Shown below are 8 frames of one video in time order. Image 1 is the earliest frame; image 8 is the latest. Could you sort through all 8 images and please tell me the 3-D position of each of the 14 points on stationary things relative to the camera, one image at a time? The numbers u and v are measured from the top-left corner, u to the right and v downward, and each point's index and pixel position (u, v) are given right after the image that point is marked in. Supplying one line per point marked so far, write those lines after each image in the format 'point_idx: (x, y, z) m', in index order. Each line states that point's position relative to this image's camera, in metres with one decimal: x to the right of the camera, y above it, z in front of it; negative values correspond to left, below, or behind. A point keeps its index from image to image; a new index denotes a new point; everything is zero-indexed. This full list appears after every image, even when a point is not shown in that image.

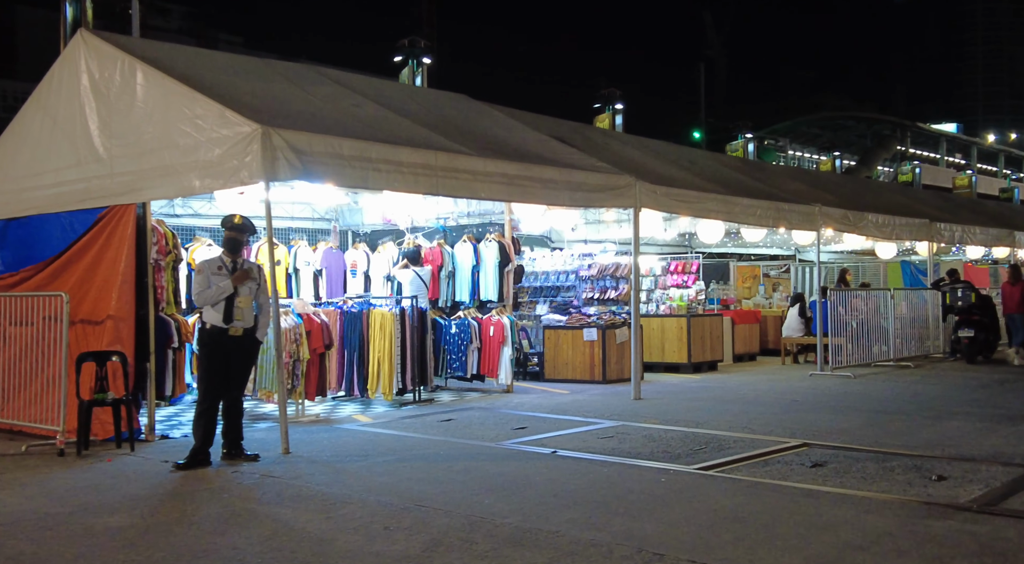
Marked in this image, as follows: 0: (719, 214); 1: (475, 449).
0: (+2.8, +0.9, +13.5) m
1: (-0.3, -1.4, +8.4) m
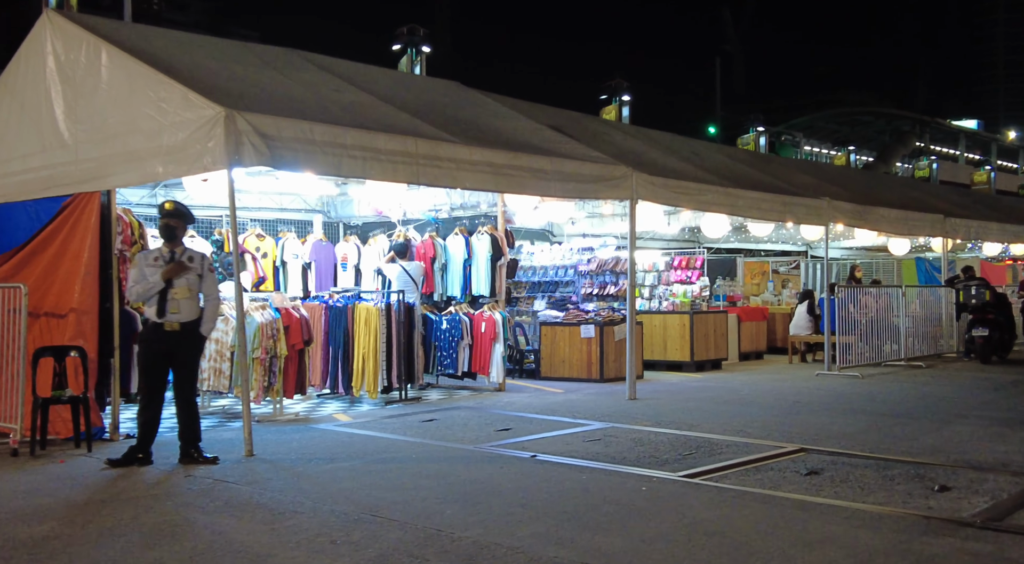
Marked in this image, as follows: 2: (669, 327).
0: (+2.7, +1.0, +13.0) m
1: (-0.5, -1.4, +7.9) m
2: (+2.5, -0.7, +15.9) m
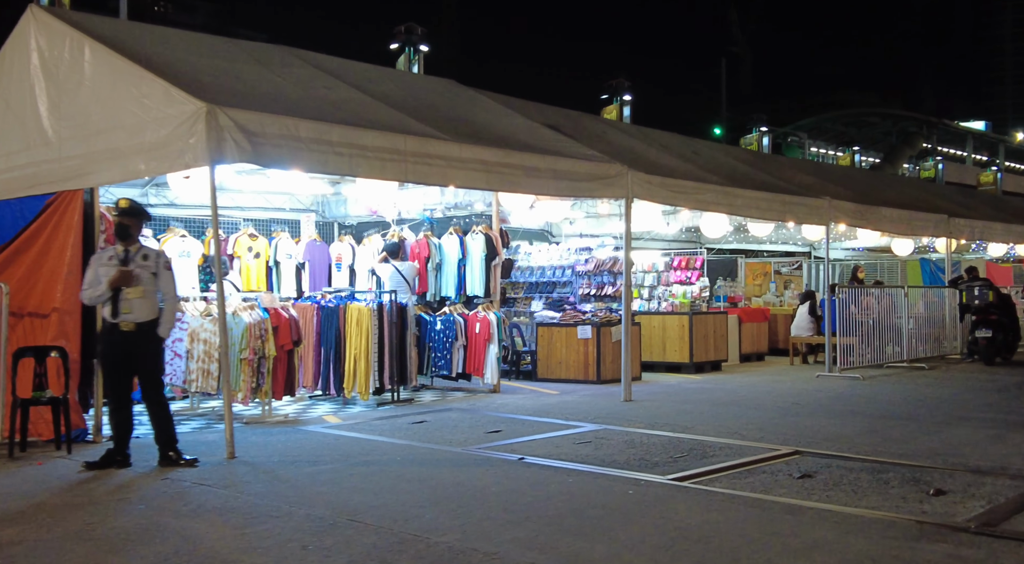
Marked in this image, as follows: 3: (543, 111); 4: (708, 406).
0: (+2.7, +1.0, +12.8) m
1: (-0.6, -1.3, +7.8) m
2: (+2.5, -0.7, +15.8) m
3: (+0.4, +2.4, +13.8) m
4: (+2.1, -1.4, +10.9) m
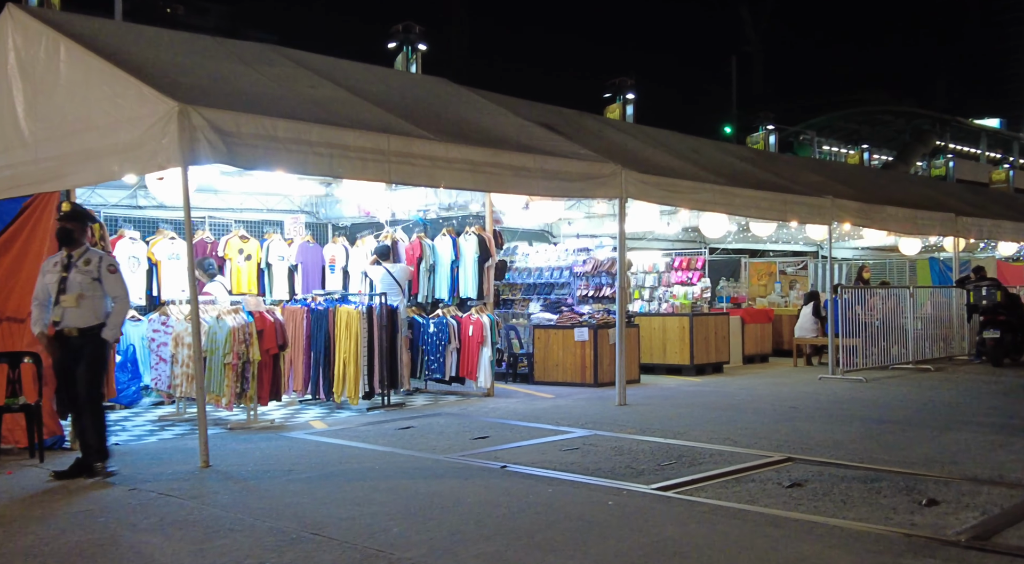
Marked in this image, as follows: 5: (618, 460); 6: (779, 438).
0: (+2.6, +1.0, +12.6) m
1: (-0.7, -1.4, +7.6) m
2: (+2.4, -0.7, +15.5) m
3: (+0.4, +2.3, +13.6) m
4: (+2.0, -1.4, +10.7) m
5: (+0.8, -1.4, +7.8) m
6: (+2.3, -1.4, +8.8) m
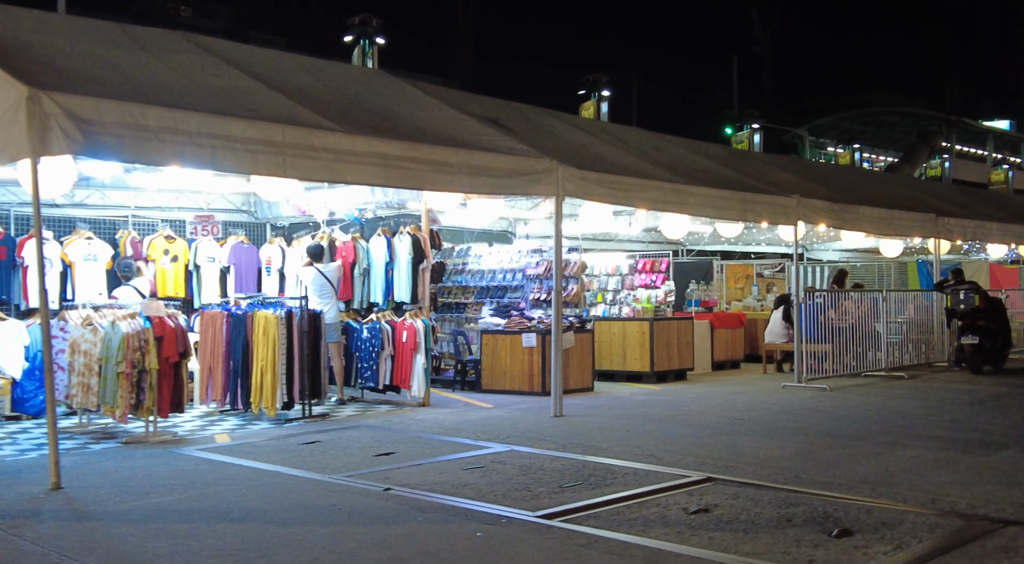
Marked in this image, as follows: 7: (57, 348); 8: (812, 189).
0: (+1.9, +0.9, +11.9) m
1: (-1.5, -1.4, +6.9) m
2: (+1.7, -0.8, +14.8) m
3: (-0.3, +2.3, +12.9) m
4: (+1.3, -1.4, +10.0) m
5: (+0.1, -1.4, +7.1) m
6: (+1.6, -1.4, +8.1) m
7: (-4.4, -0.6, +9.8) m
8: (+4.9, +1.5, +16.3) m
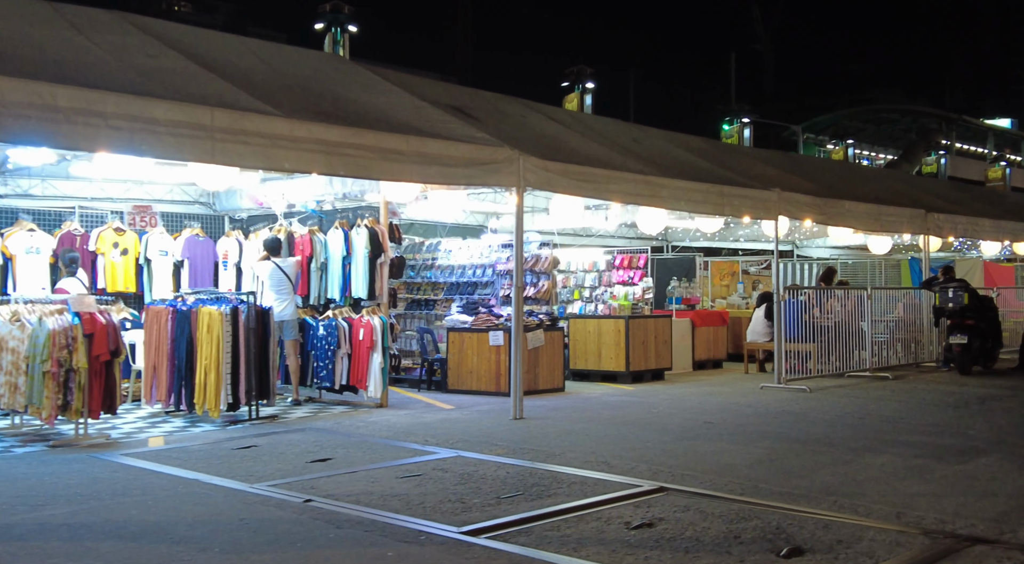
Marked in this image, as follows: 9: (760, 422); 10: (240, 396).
0: (+1.4, +1.0, +11.4) m
1: (-1.9, -1.4, +6.4) m
2: (+1.3, -0.7, +14.3) m
3: (-0.7, +2.4, +12.4) m
4: (+0.9, -1.4, +9.5) m
5: (-0.4, -1.4, +6.6) m
6: (+1.1, -1.4, +7.6) m
7: (-4.9, -0.6, +9.3) m
8: (+4.5, +1.6, +15.8) m
9: (+2.5, -1.4, +10.0) m
10: (-2.7, -1.1, +10.0) m
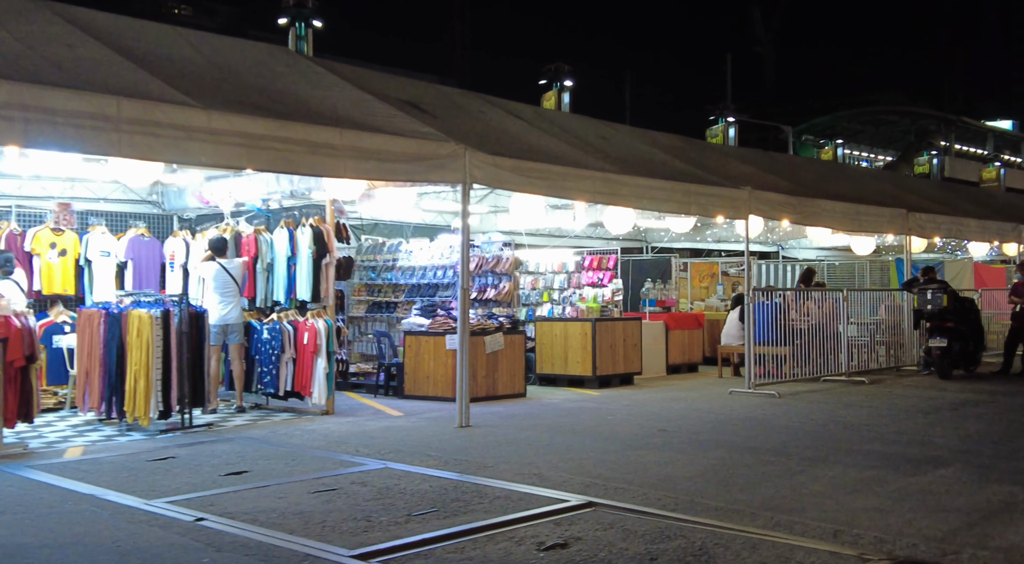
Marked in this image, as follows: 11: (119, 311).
0: (+0.9, +0.9, +10.9) m
1: (-2.4, -1.4, +5.9) m
2: (+0.8, -0.8, +13.8) m
3: (-1.3, +2.3, +12.0) m
4: (+0.4, -1.4, +9.0) m
5: (-0.9, -1.4, +6.2) m
6: (+0.6, -1.4, +7.1) m
7: (-5.4, -0.6, +8.8) m
8: (+4.0, +1.5, +15.4) m
9: (+2.0, -1.4, +9.5) m
10: (-3.2, -1.2, +9.6) m
11: (-3.8, -0.3, +9.5) m
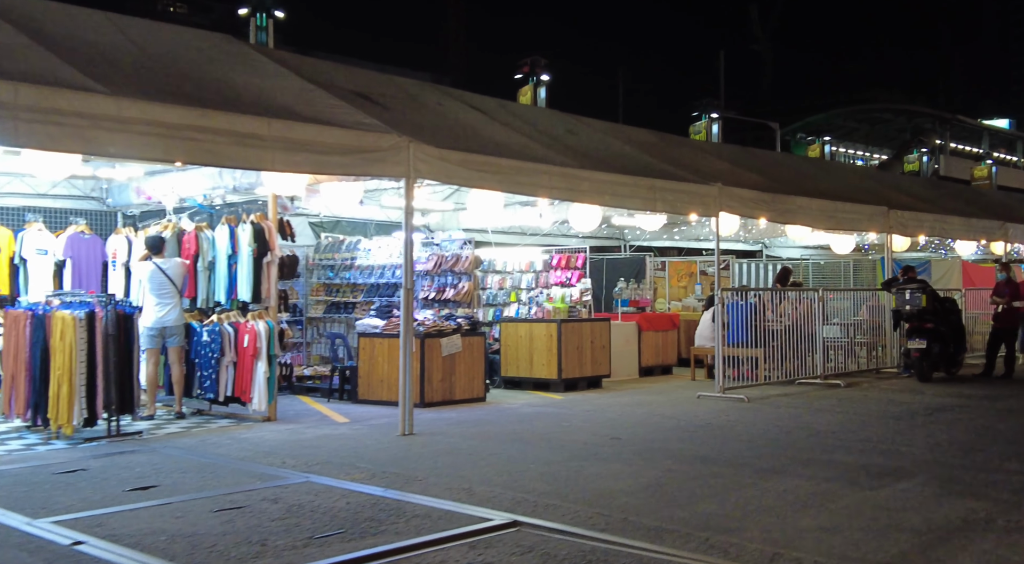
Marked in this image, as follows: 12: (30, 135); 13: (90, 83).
0: (+0.4, +0.9, +10.4) m
1: (-2.9, -1.4, +5.4) m
2: (+0.3, -0.7, +13.4) m
3: (-1.8, +2.4, +11.5) m
4: (-0.1, -1.4, +8.5) m
5: (-1.4, -1.4, +5.7) m
6: (+0.1, -1.4, +6.6) m
7: (-5.9, -0.6, +8.3) m
8: (+3.5, +1.6, +14.9) m
9: (+1.5, -1.4, +9.1) m
10: (-3.7, -1.2, +9.1) m
11: (-4.3, -0.3, +9.0) m
12: (-3.2, +1.0, +6.6) m
13: (-3.1, +1.4, +7.3) m
